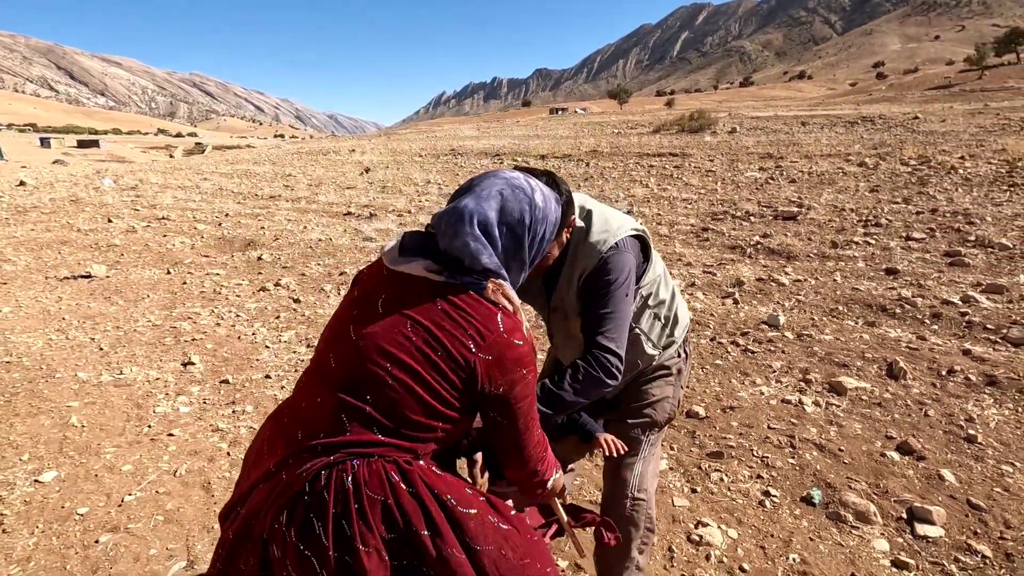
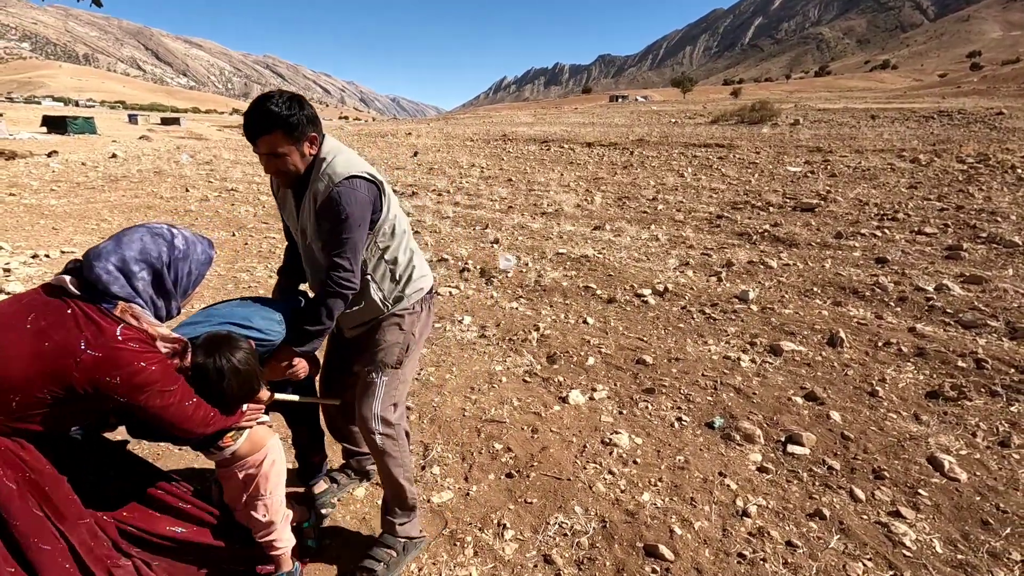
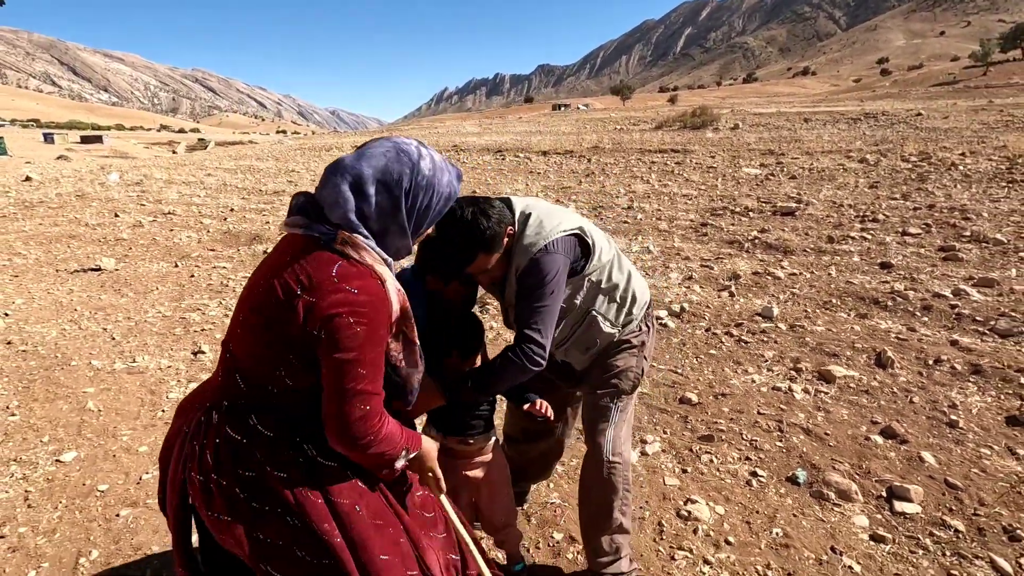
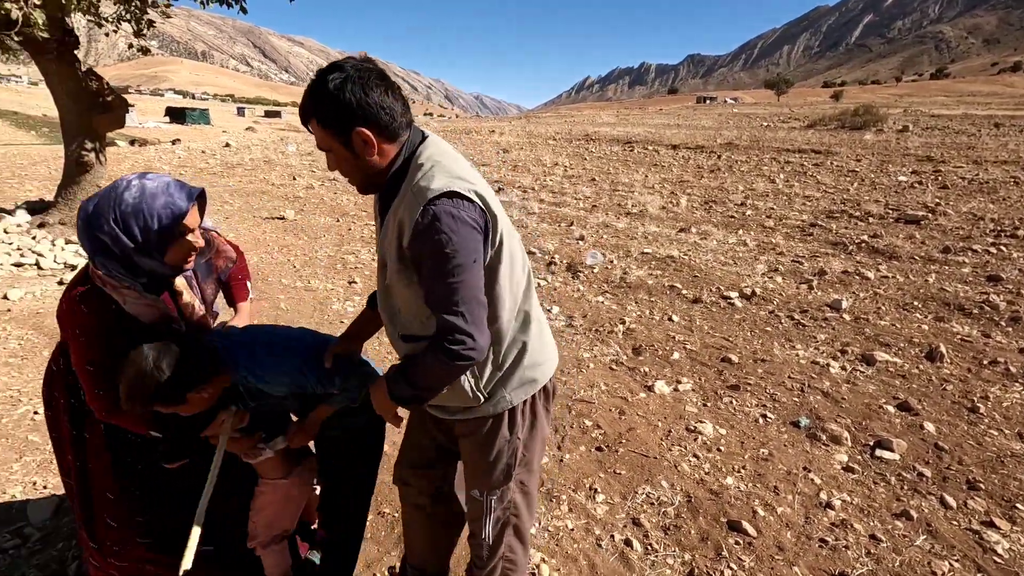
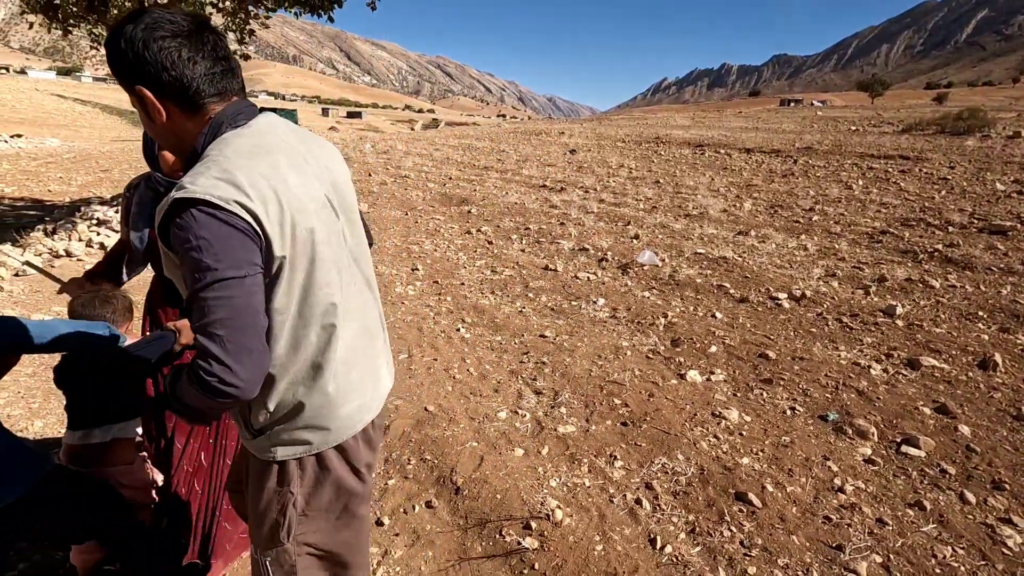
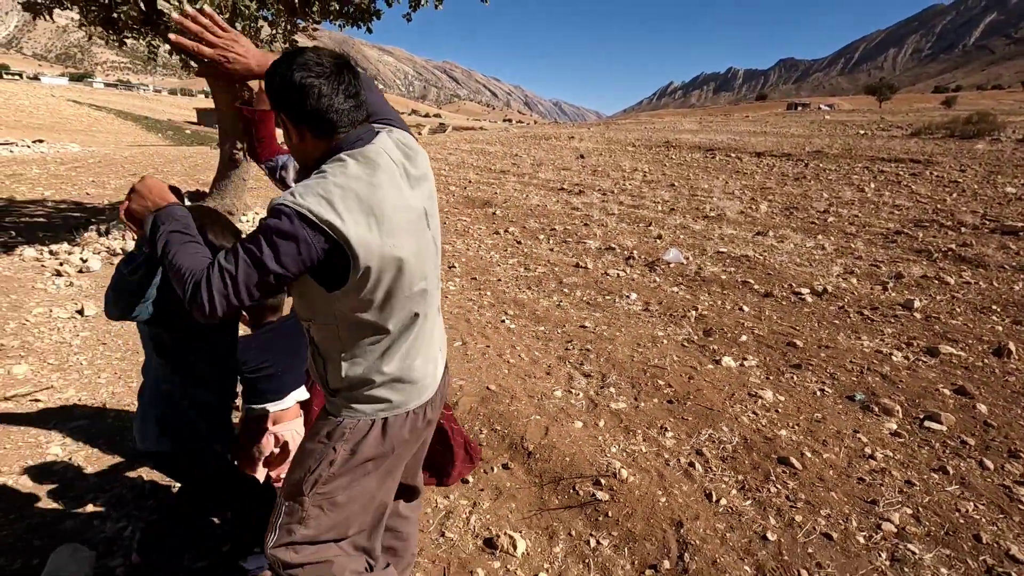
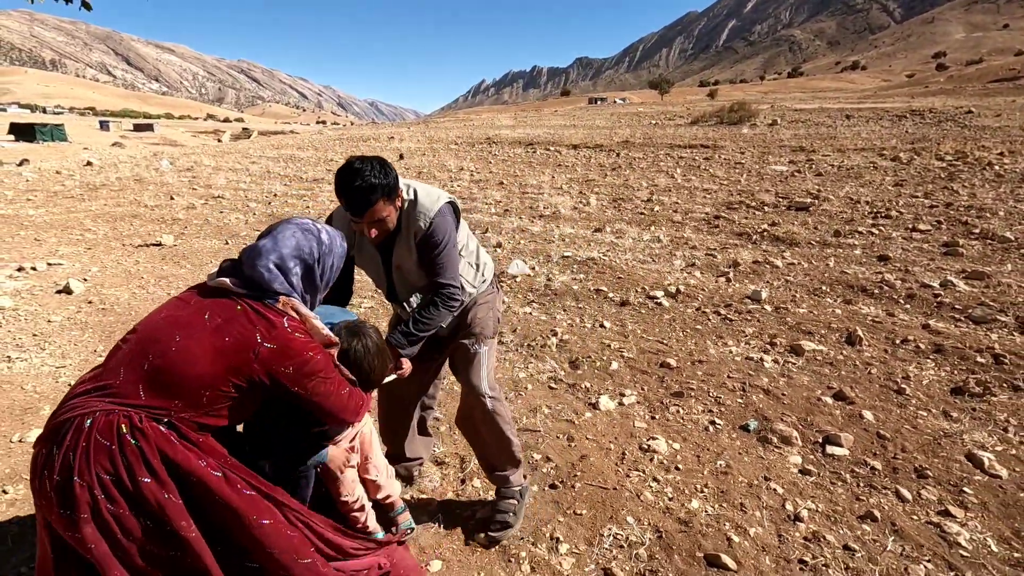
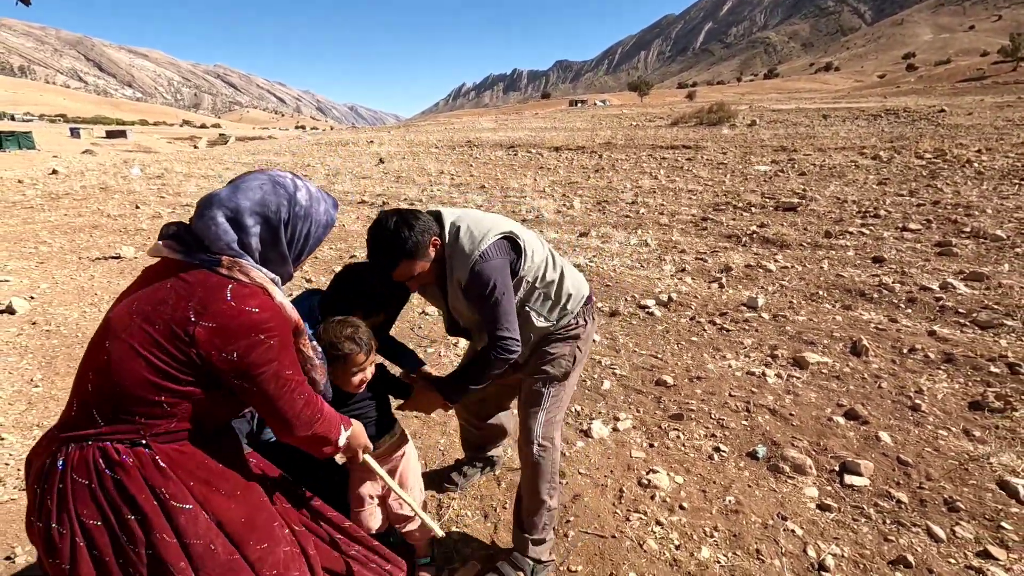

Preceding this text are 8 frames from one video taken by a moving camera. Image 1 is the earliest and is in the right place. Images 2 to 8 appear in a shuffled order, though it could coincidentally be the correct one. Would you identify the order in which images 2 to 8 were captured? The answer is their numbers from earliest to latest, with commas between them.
3, 8, 7, 2, 4, 5, 6
